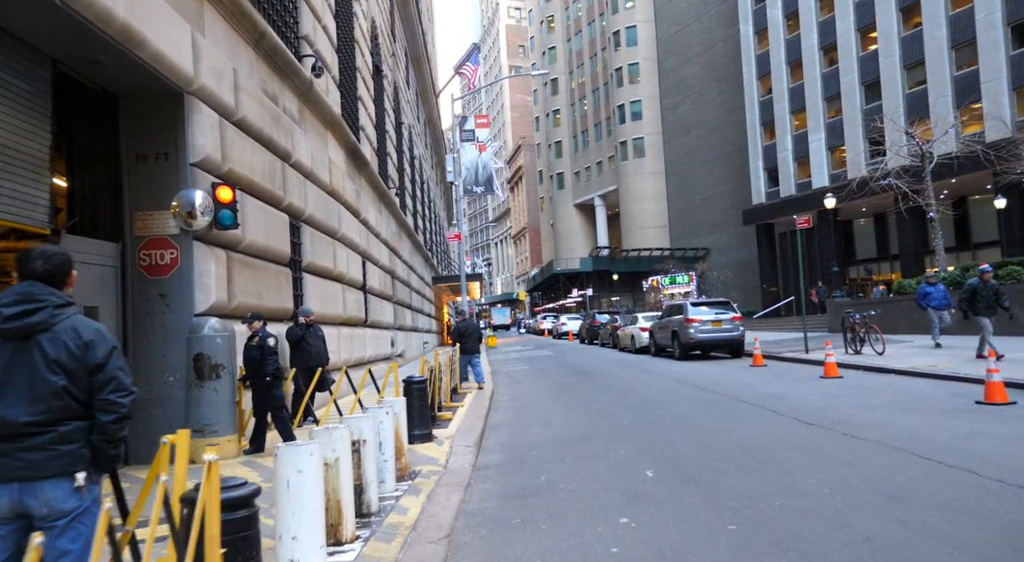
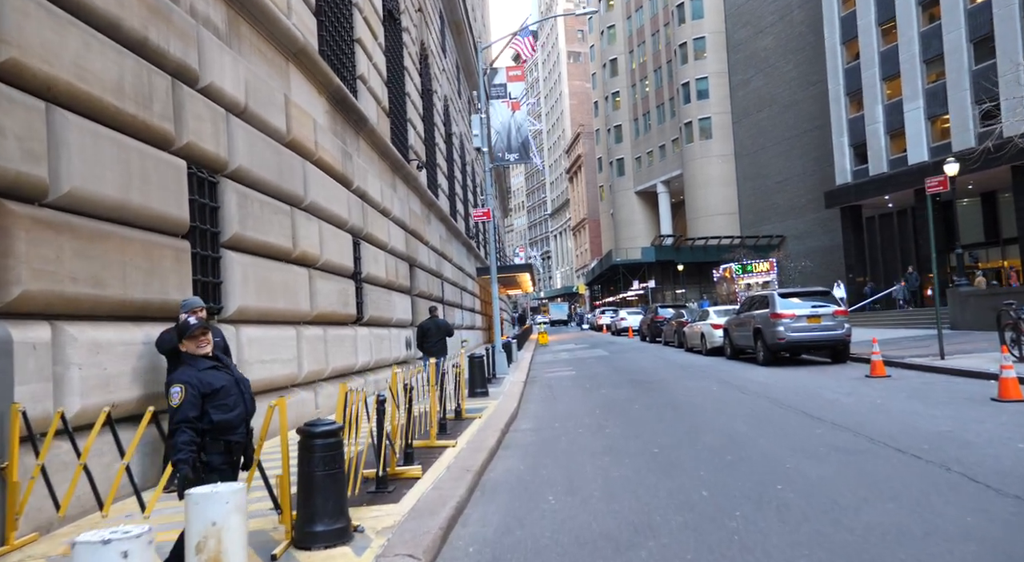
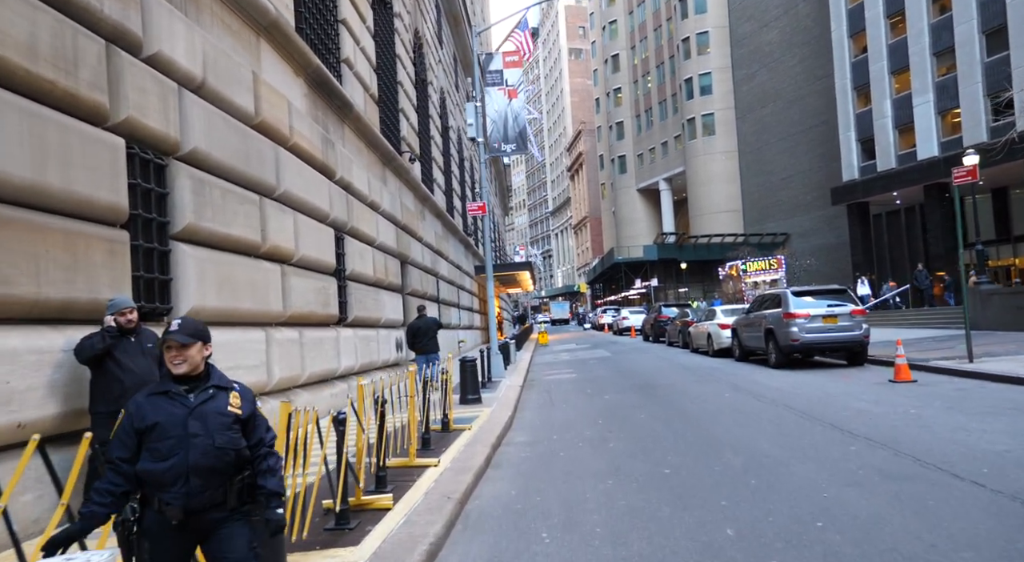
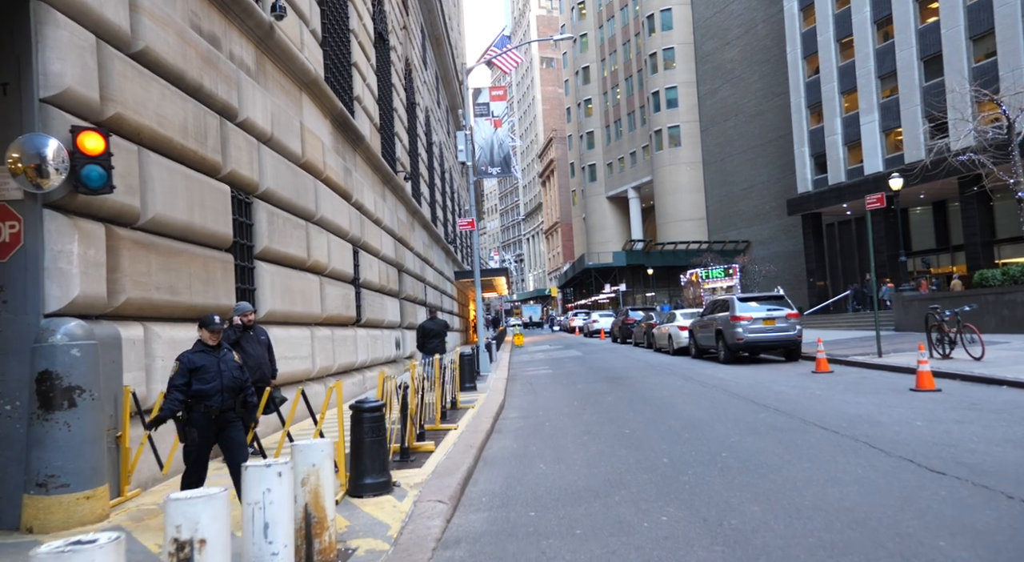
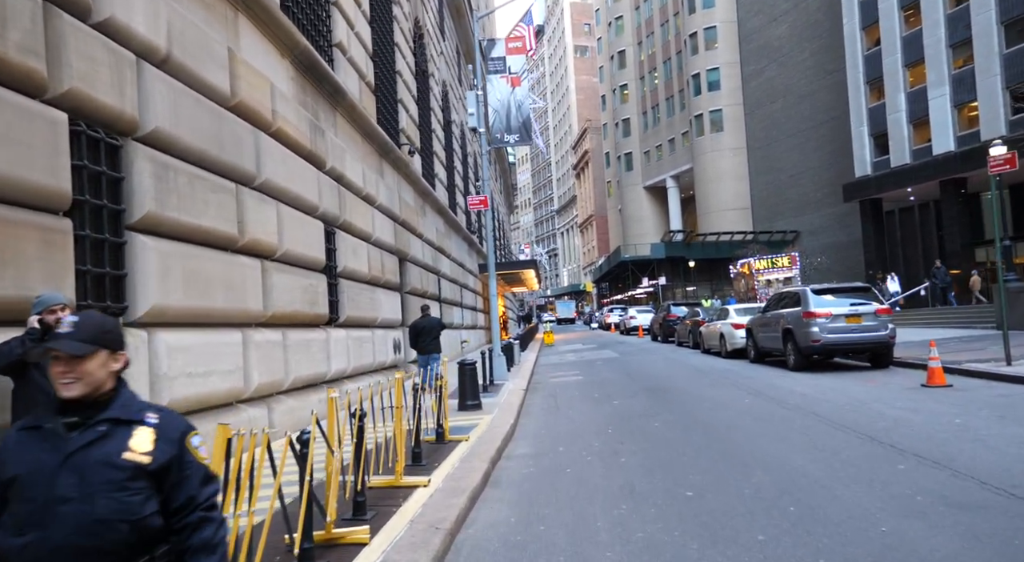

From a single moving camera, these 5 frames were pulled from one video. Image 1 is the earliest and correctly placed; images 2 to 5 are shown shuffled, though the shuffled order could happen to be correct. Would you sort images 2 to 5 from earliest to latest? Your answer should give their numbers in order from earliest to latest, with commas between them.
4, 2, 3, 5
